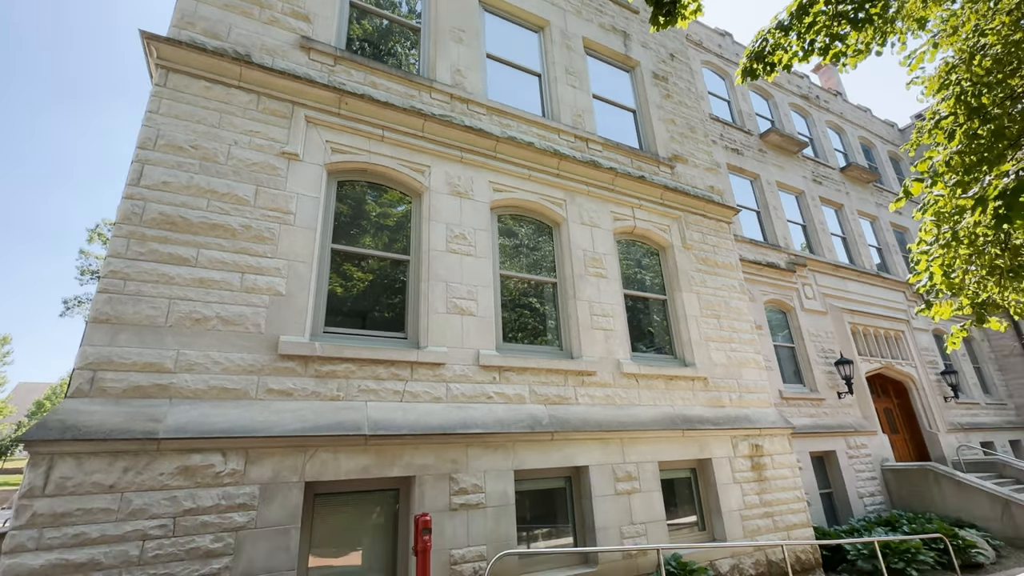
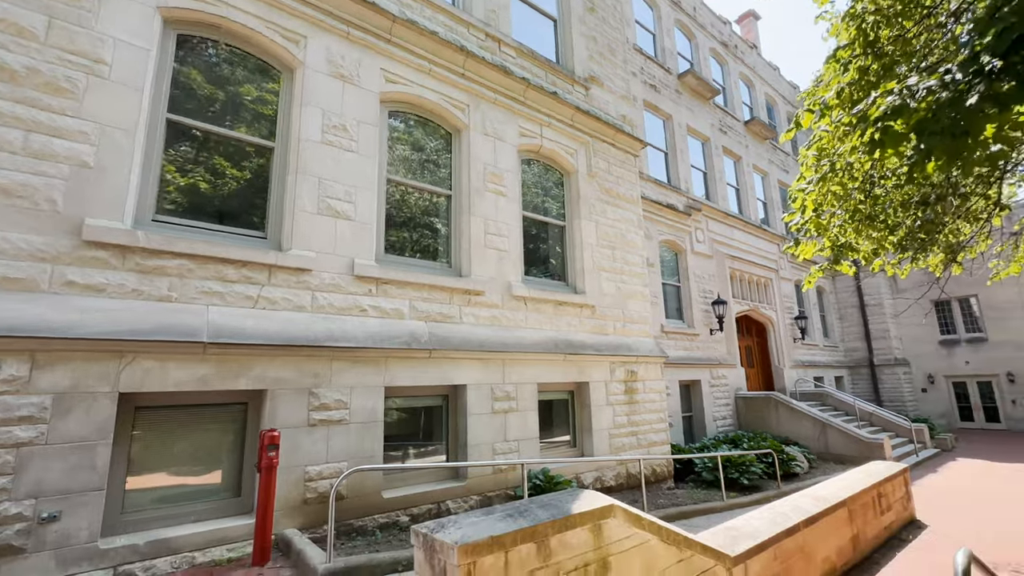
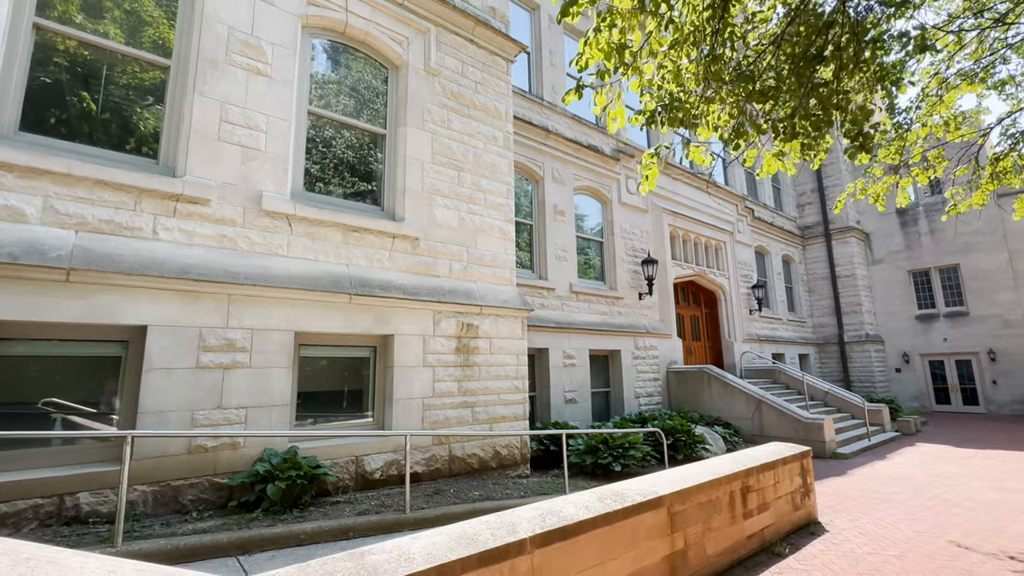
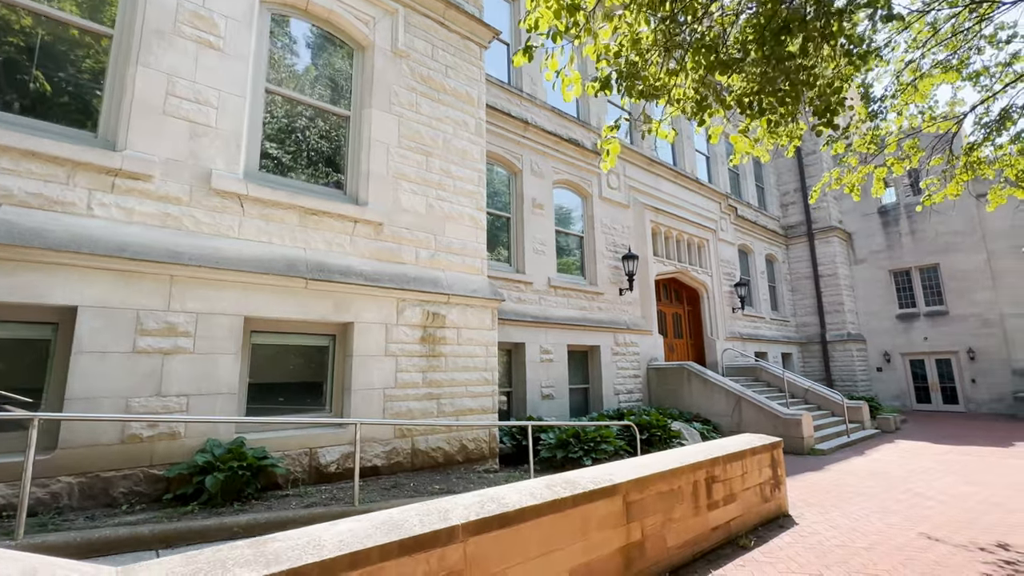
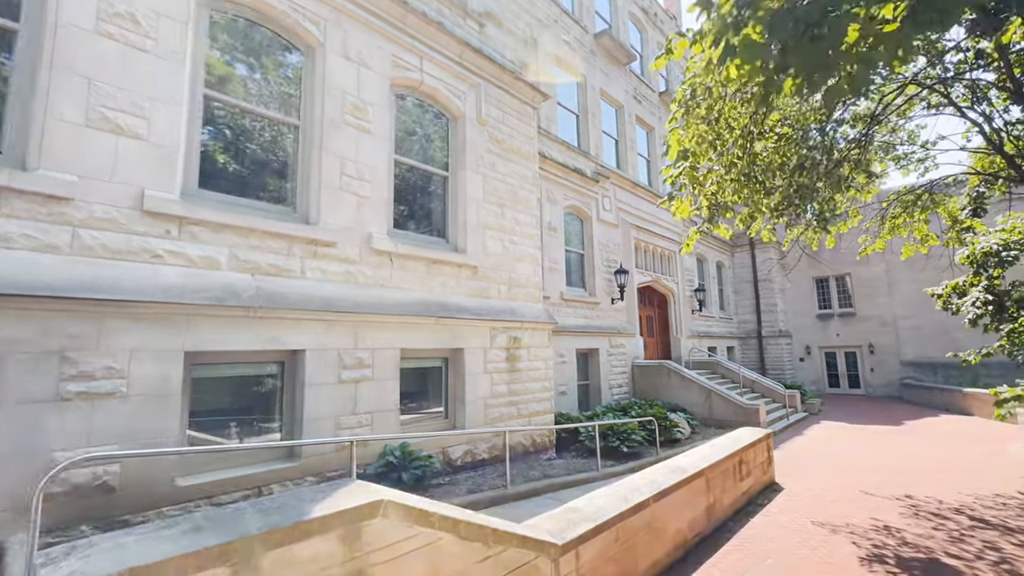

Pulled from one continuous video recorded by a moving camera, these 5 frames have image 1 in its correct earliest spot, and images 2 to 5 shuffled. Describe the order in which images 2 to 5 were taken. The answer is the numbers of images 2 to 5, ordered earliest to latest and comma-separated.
2, 5, 3, 4
